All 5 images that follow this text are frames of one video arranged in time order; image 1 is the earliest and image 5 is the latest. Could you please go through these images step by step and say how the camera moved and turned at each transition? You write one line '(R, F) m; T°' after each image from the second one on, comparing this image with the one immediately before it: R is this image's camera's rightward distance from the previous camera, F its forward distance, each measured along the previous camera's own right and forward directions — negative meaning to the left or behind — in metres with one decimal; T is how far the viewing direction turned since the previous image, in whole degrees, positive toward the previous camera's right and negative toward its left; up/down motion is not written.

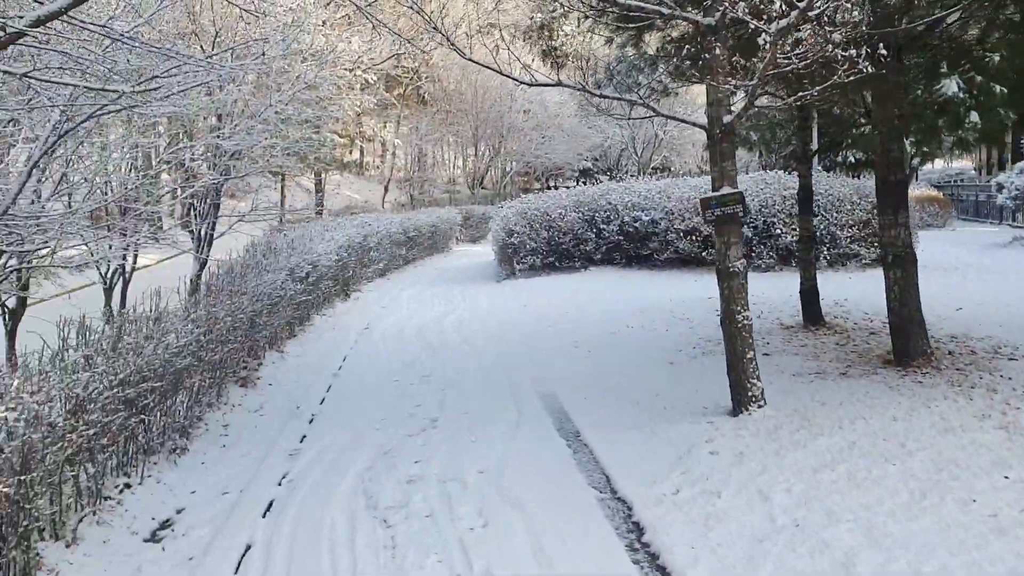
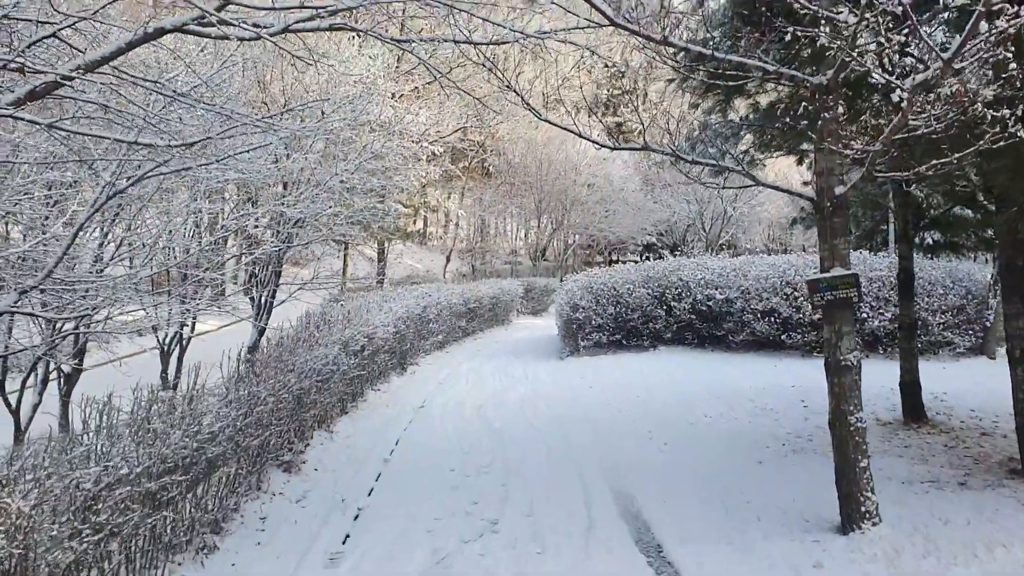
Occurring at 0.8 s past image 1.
(-0.1, +0.4) m; -5°
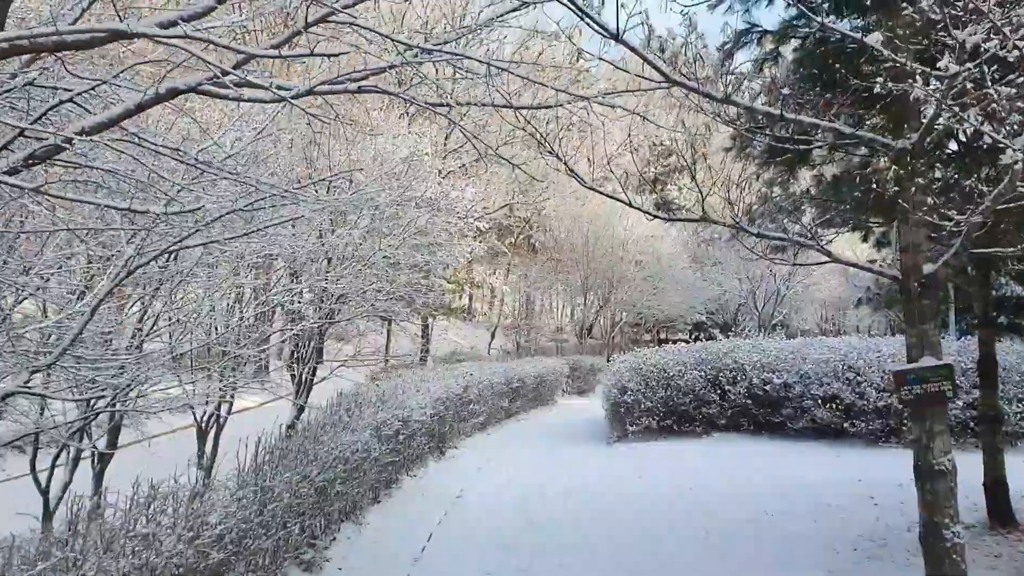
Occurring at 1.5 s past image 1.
(0.0, +0.3) m; -4°
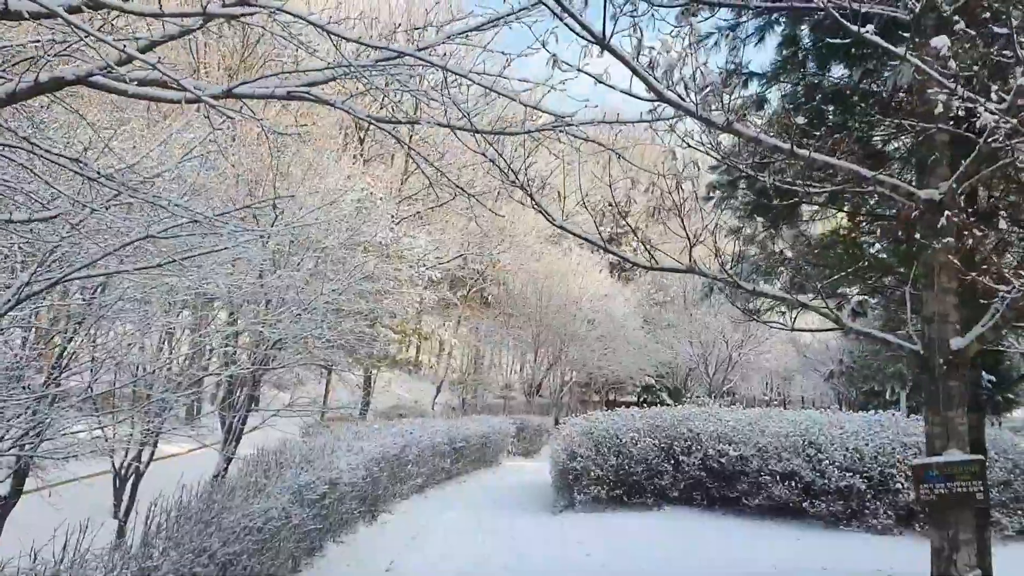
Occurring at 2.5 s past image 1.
(0.0, +0.4) m; +4°
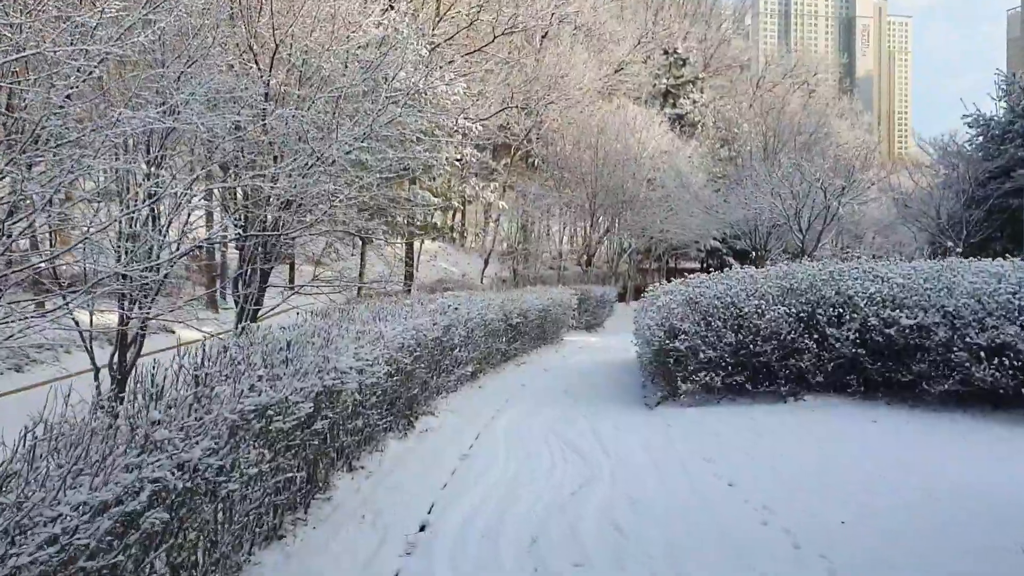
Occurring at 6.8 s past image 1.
(-0.2, +1.9) m; -4°
